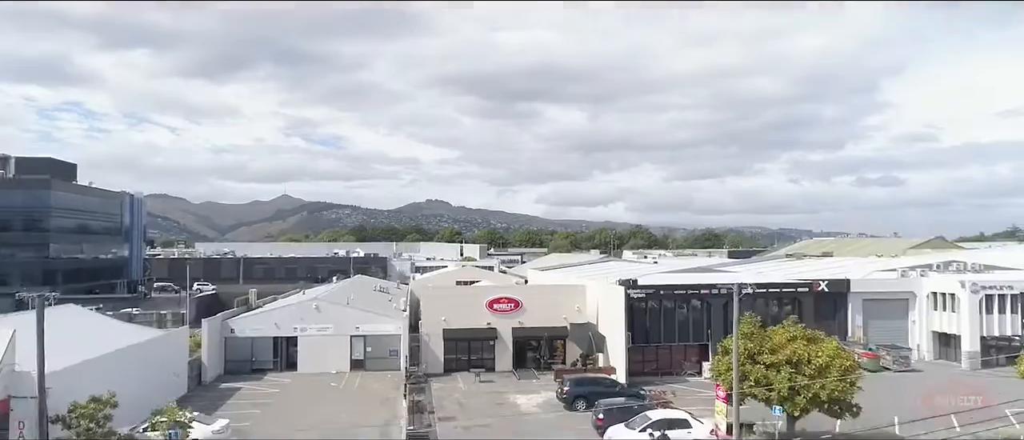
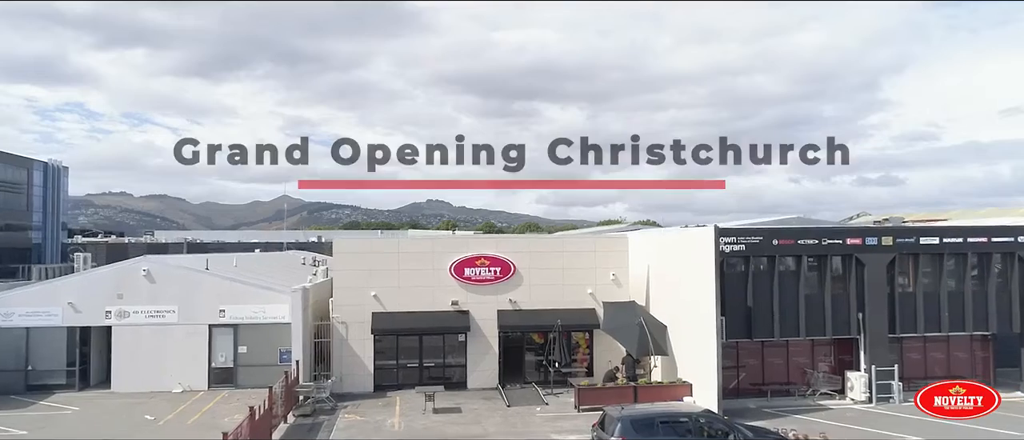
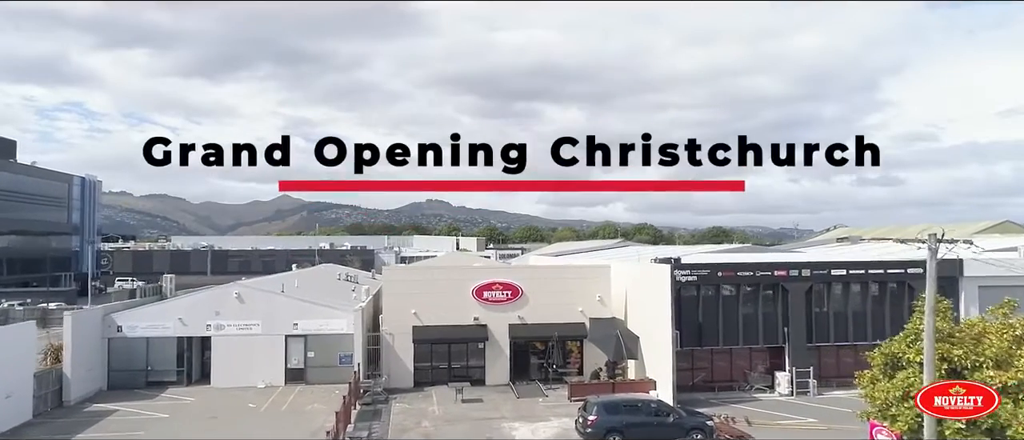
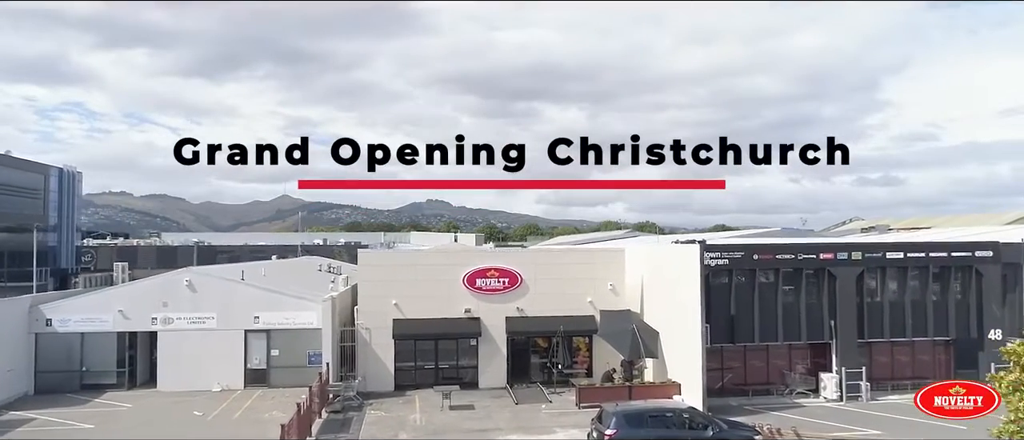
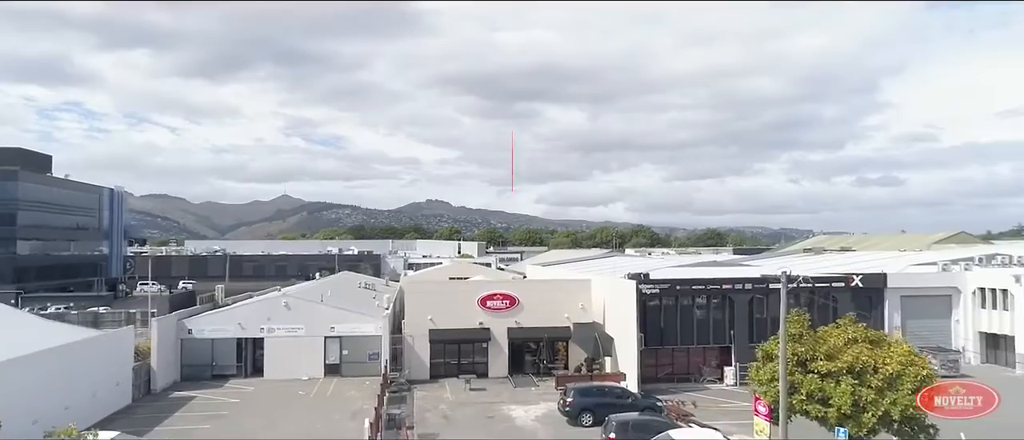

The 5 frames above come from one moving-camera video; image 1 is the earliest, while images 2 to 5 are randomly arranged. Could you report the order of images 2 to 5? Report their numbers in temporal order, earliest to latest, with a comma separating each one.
5, 3, 4, 2
